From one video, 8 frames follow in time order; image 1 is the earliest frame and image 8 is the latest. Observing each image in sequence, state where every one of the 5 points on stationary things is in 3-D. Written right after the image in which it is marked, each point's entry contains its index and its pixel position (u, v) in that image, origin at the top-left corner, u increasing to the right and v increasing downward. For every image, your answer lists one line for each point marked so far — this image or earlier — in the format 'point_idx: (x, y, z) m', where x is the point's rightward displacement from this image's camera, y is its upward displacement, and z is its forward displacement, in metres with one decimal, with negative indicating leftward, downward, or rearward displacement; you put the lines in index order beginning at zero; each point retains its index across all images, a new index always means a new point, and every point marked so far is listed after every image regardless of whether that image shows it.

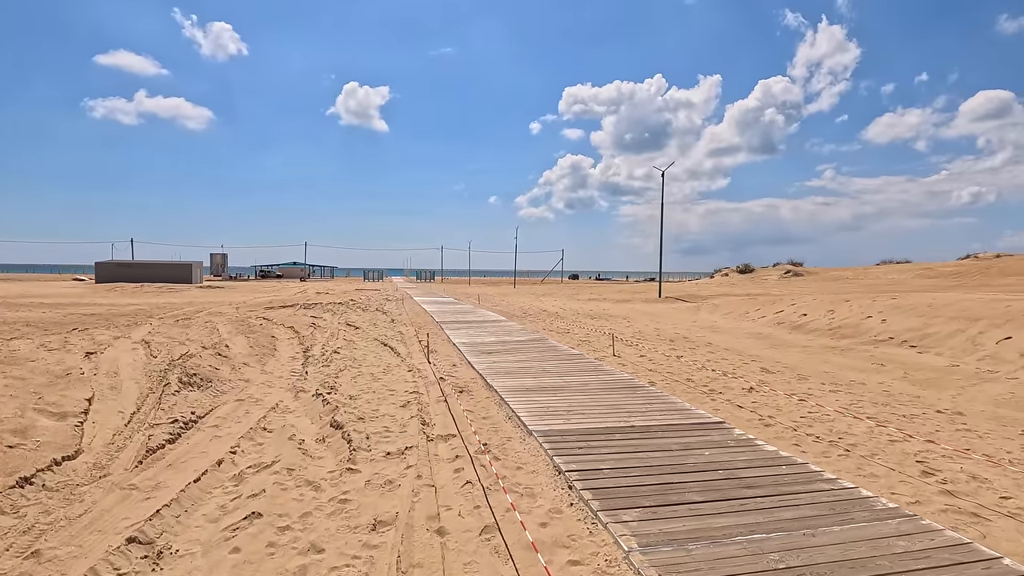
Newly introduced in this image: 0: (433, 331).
0: (-2.3, -1.3, +15.6) m
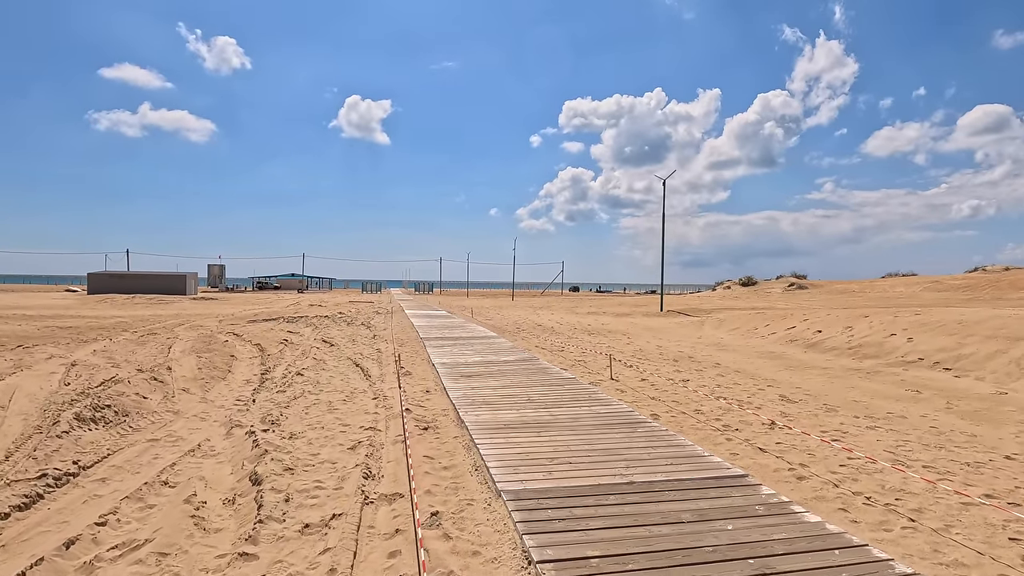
0: (-2.6, -1.6, +14.3) m
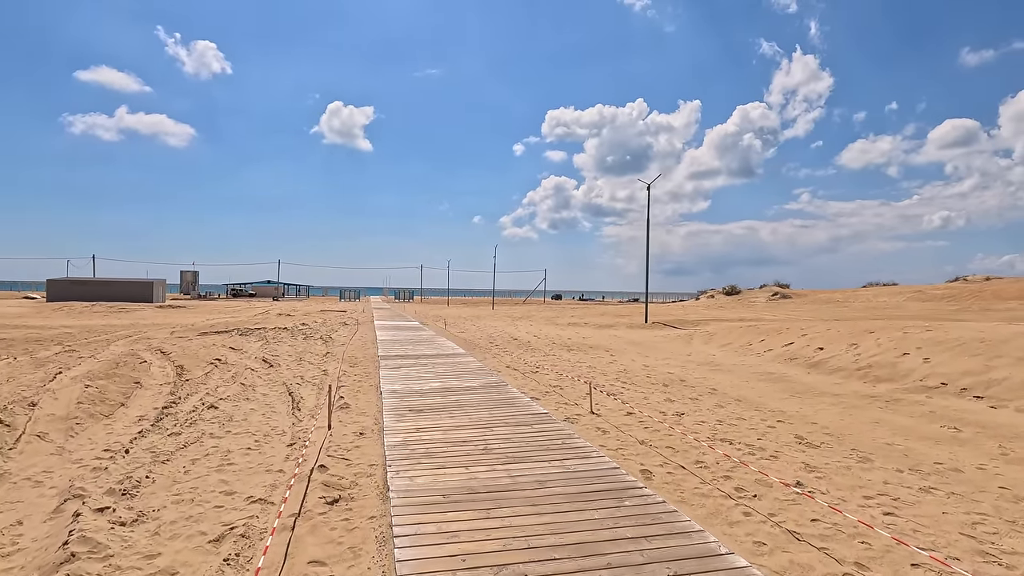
0: (-3.4, -1.9, +12.4) m
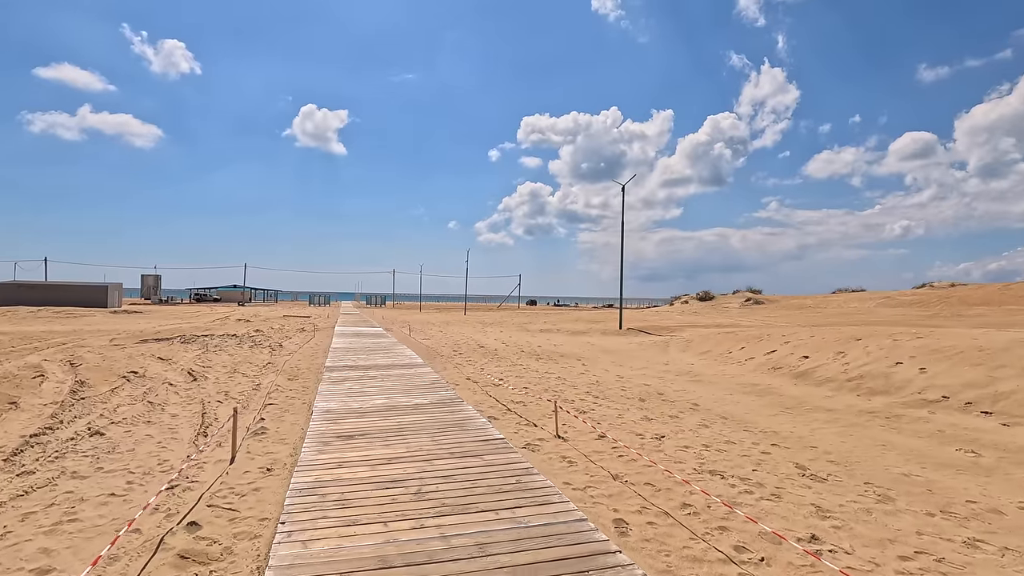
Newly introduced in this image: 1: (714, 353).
0: (-4.2, -2.0, +10.9) m
1: (+6.1, -2.0, +16.1) m
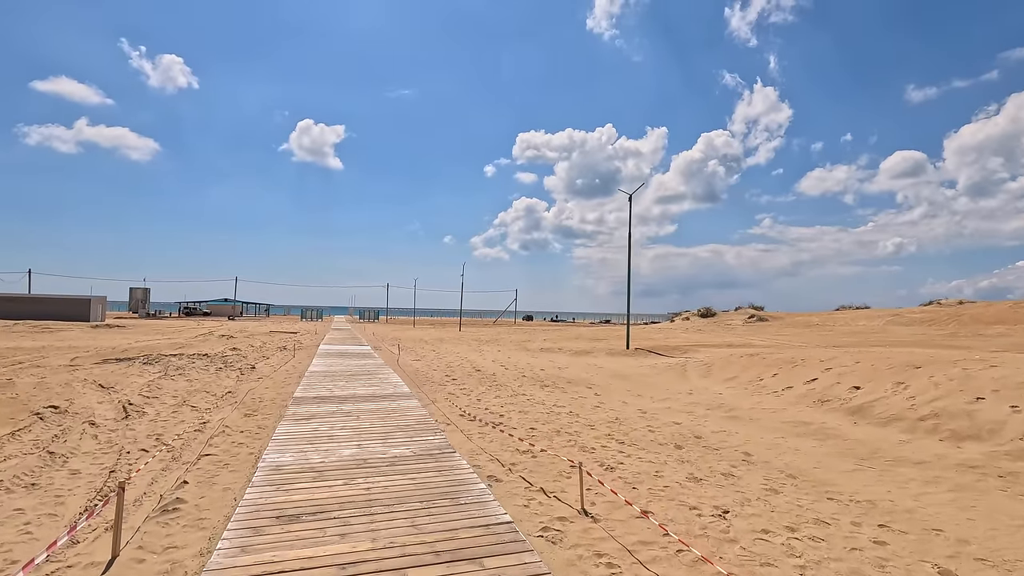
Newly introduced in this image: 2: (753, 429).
0: (-4.1, -2.3, +8.8) m
1: (+6.1, -2.4, +14.2) m
2: (+4.3, -2.5, +9.5) m
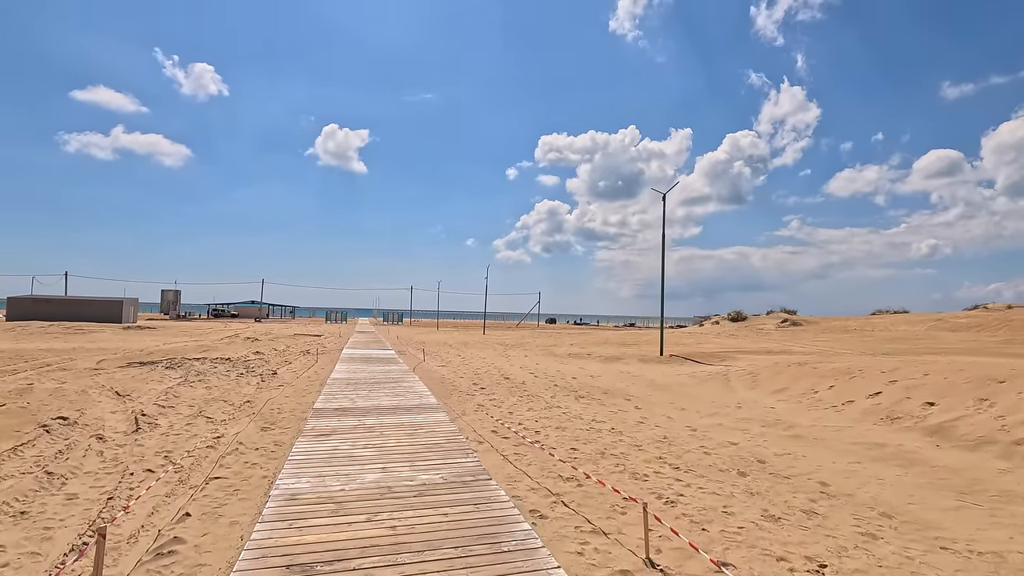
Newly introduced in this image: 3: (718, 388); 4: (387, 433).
0: (-3.6, -2.3, +8.1) m
1: (+6.9, -2.5, +13.1) m
2: (+4.9, -2.6, +8.4) m
3: (+5.6, -2.7, +14.6) m
4: (-2.0, -2.3, +8.6) m
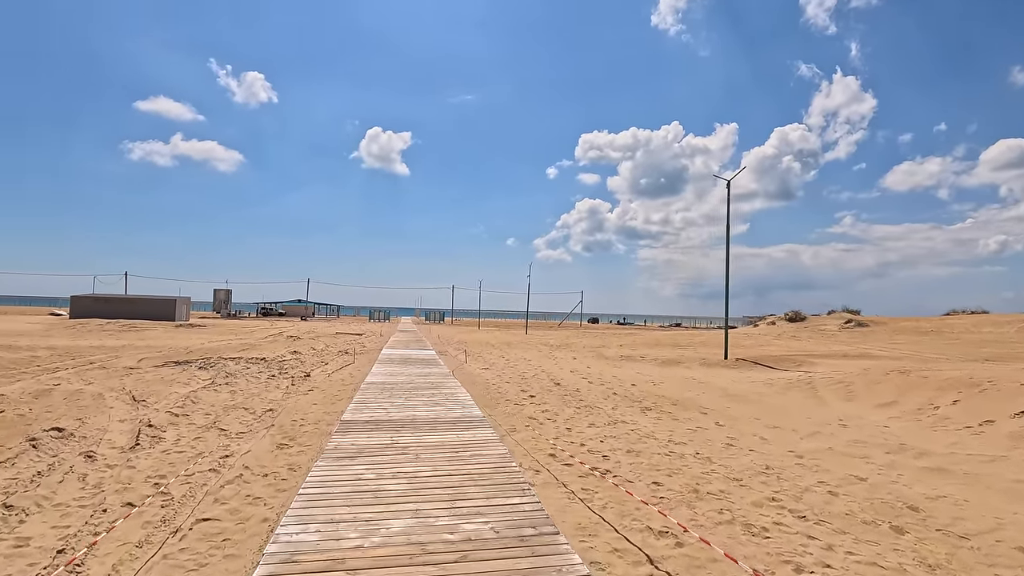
0: (-2.8, -2.2, +6.7) m
1: (+8.1, -2.4, +10.8) m
2: (+5.7, -2.4, +6.4) m
3: (+6.9, -2.6, +12.5) m
4: (-1.2, -2.2, +7.0) m
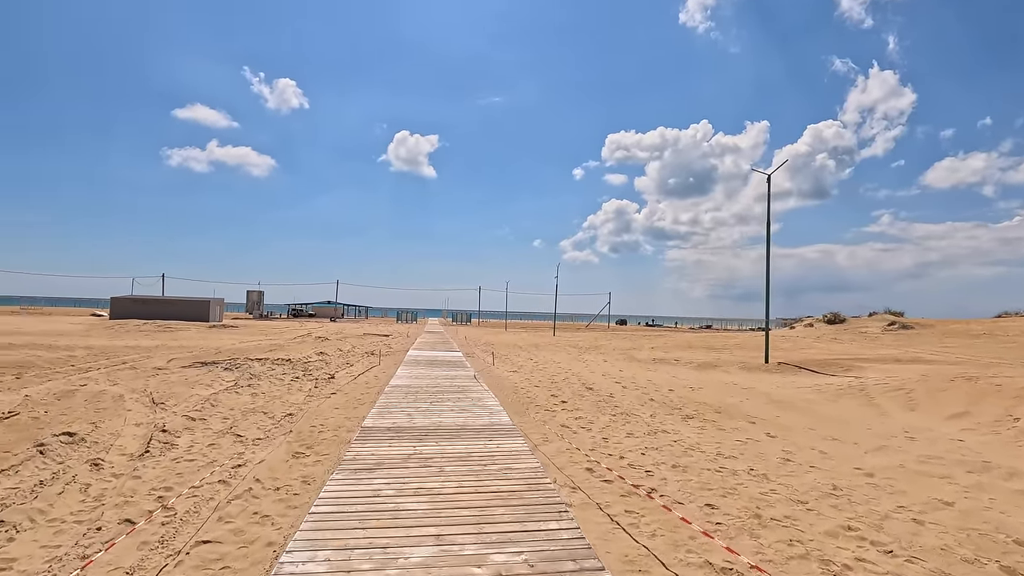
0: (-2.4, -2.2, +6.2) m
1: (+8.6, -2.4, +9.8) m
2: (+6.1, -2.4, +5.5) m
3: (+7.5, -2.5, +11.4) m
4: (-0.8, -2.2, +6.4) m
